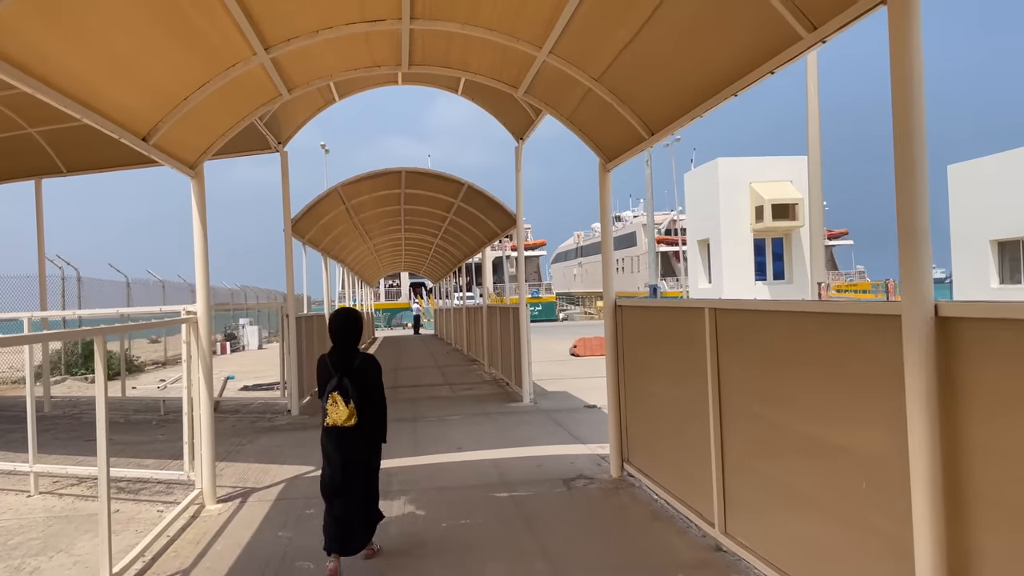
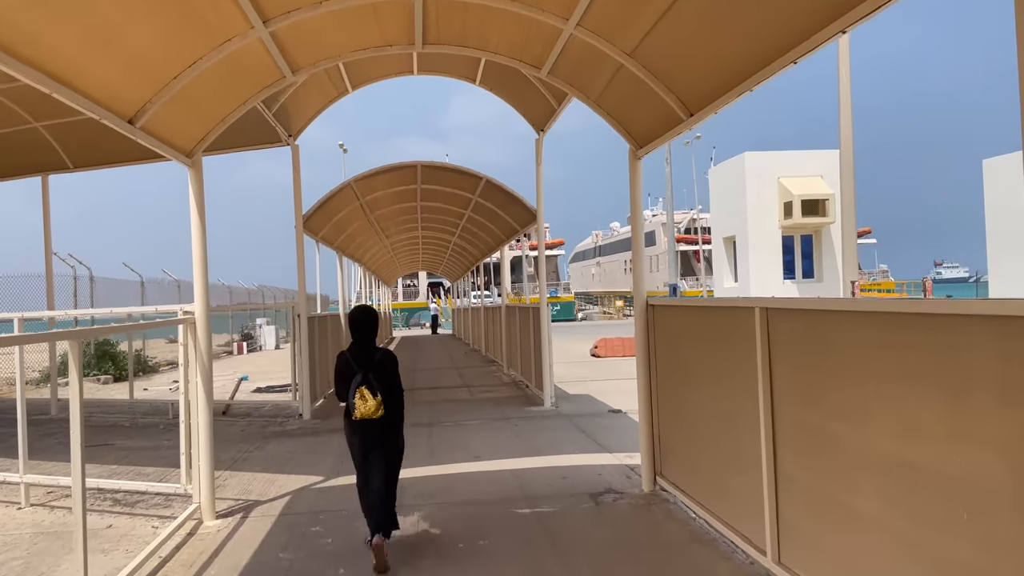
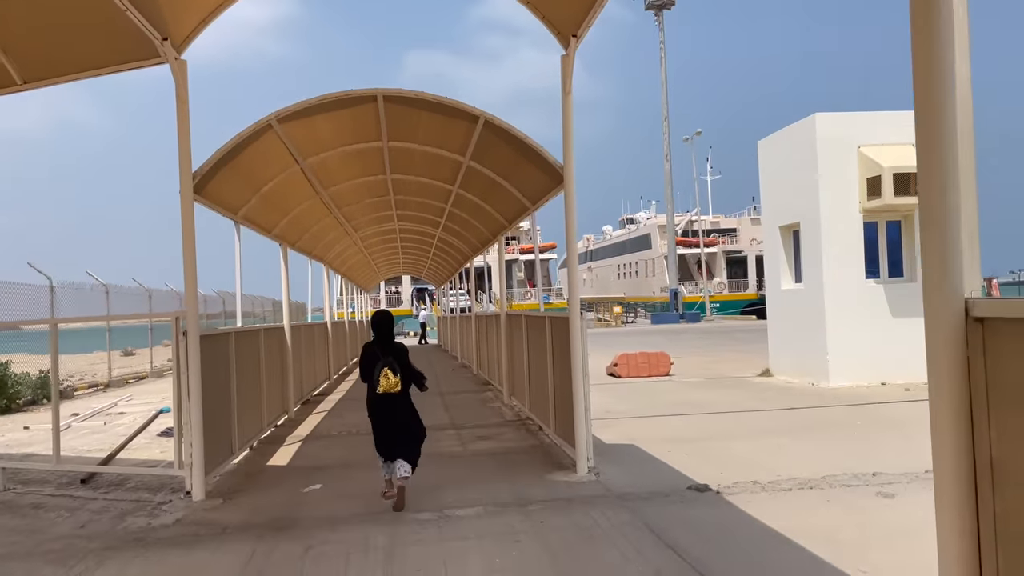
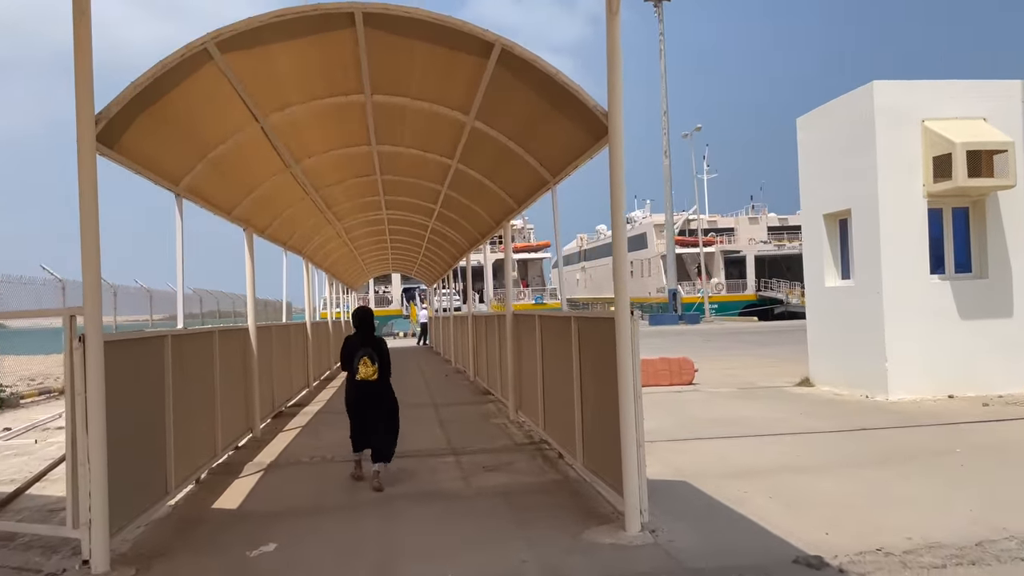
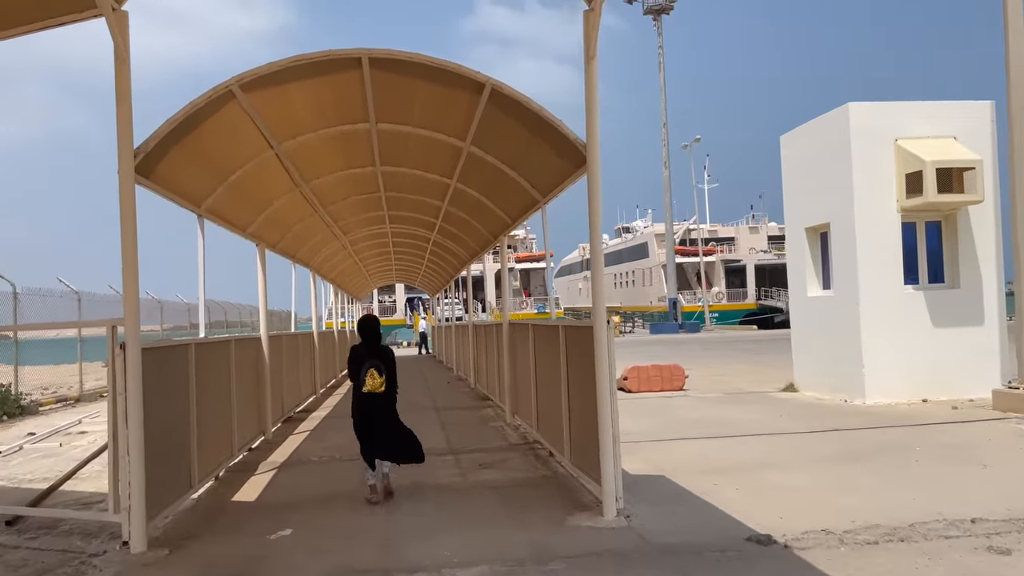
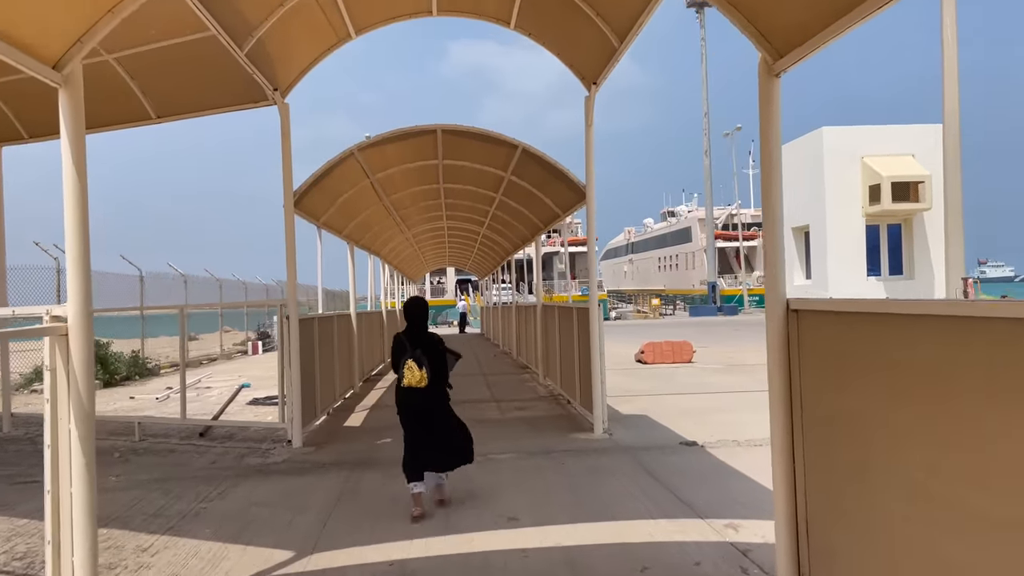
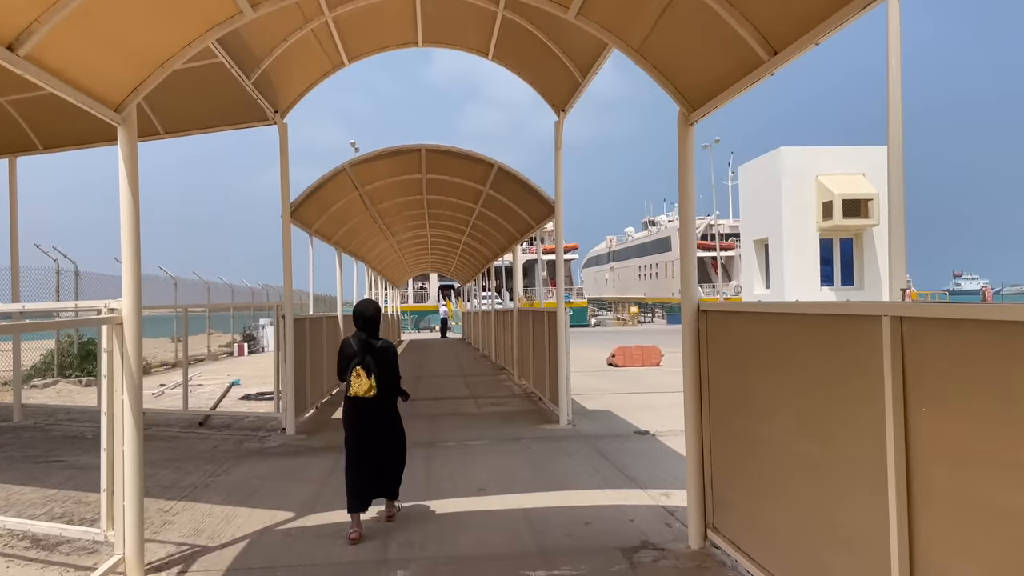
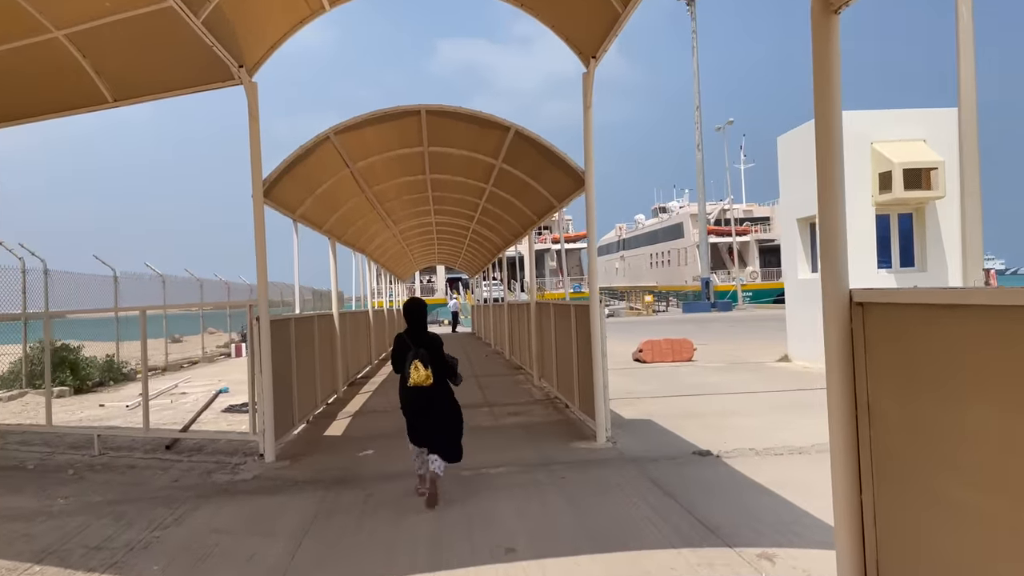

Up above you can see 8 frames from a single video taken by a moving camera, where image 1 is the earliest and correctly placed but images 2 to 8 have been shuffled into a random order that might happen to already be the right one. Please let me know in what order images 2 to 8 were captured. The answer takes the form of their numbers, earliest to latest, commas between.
2, 7, 6, 8, 3, 5, 4
